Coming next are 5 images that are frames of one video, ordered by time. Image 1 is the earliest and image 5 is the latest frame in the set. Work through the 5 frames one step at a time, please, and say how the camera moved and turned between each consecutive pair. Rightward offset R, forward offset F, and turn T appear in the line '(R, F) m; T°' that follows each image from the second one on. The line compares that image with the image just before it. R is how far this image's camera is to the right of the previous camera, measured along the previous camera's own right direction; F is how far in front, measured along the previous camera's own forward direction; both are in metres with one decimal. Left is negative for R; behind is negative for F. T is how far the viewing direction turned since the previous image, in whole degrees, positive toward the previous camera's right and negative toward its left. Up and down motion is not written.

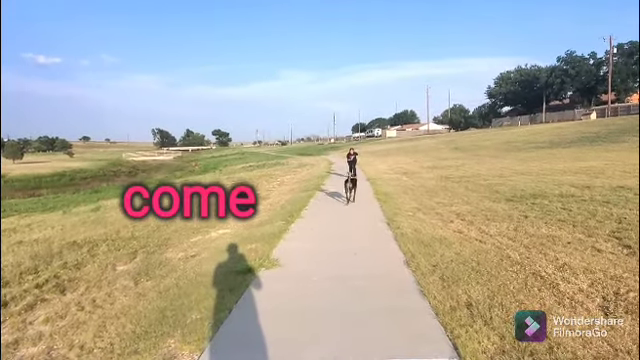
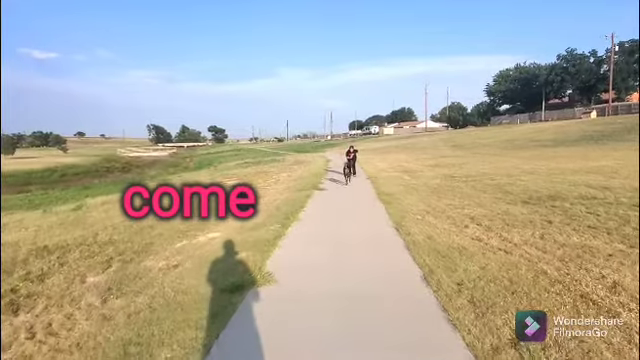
(0.0, +0.3) m; 0°
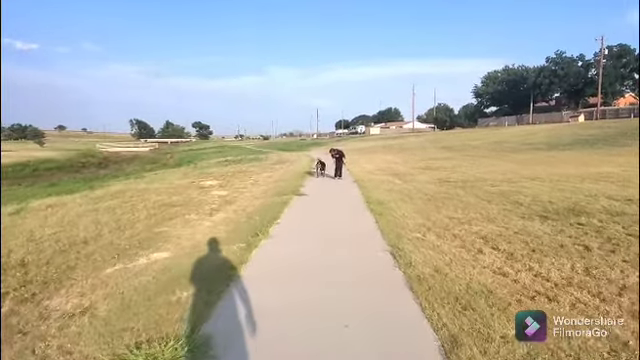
(0.0, +0.6) m; +2°
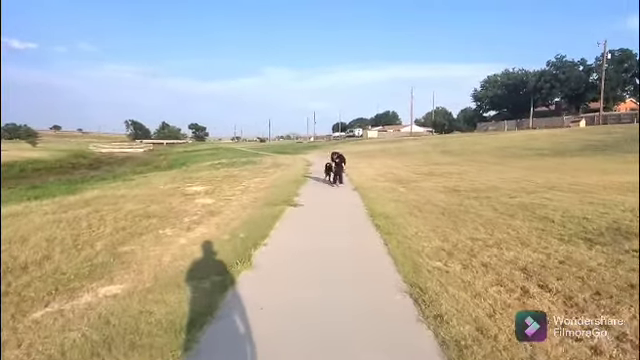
(0.0, +0.5) m; 0°
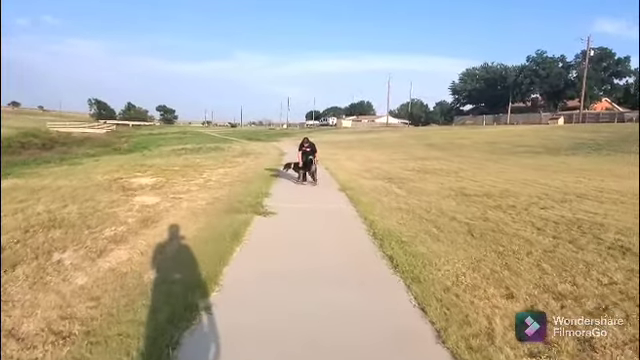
(-0.1, +1.1) m; +3°
